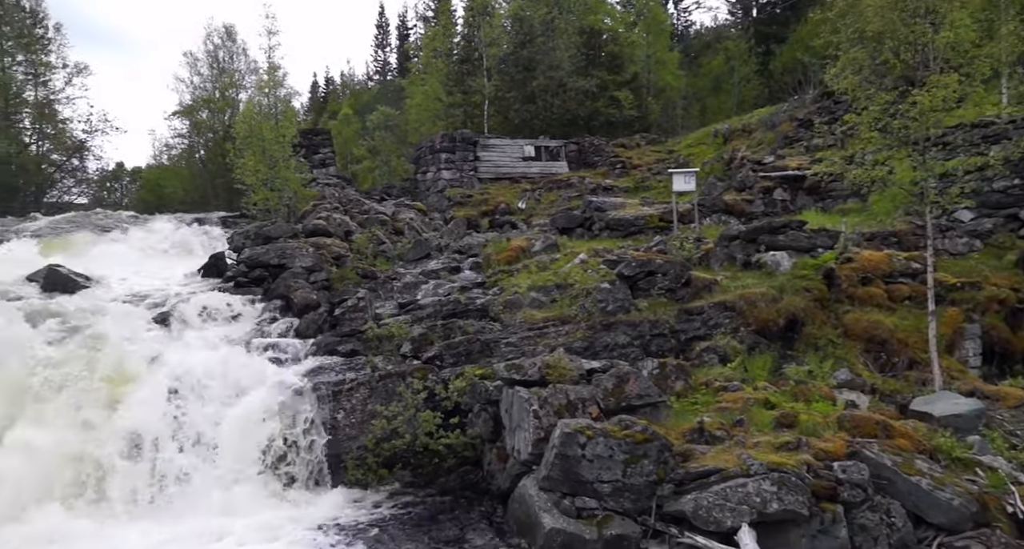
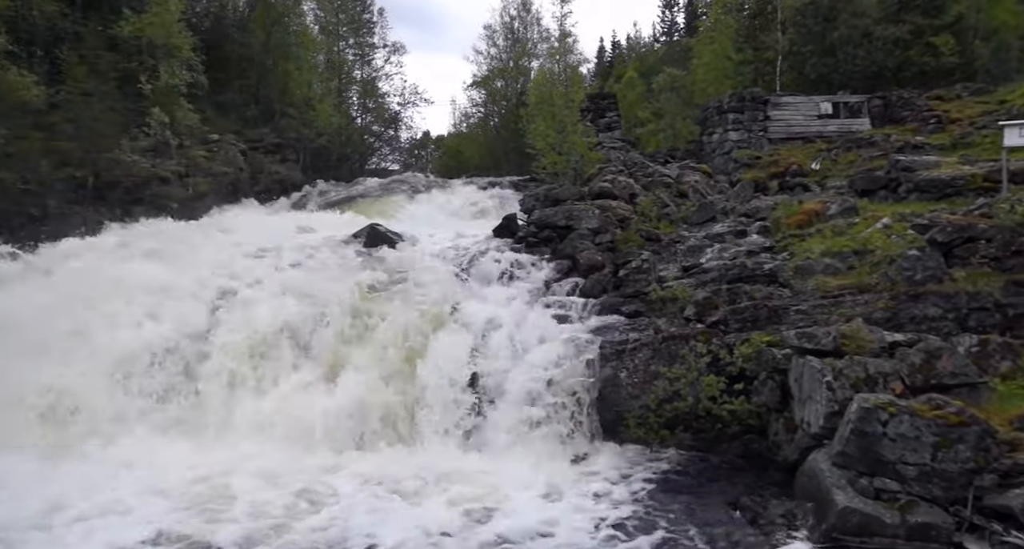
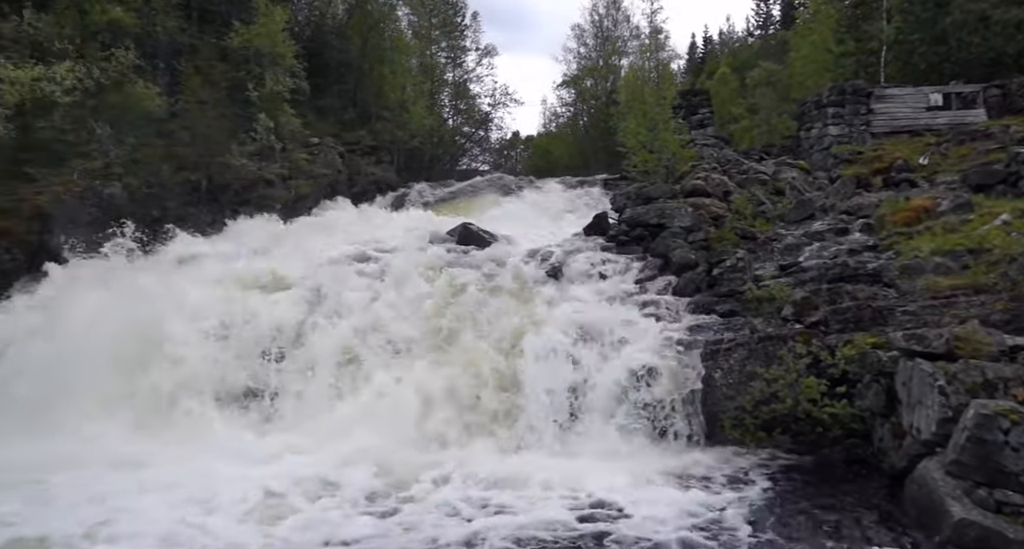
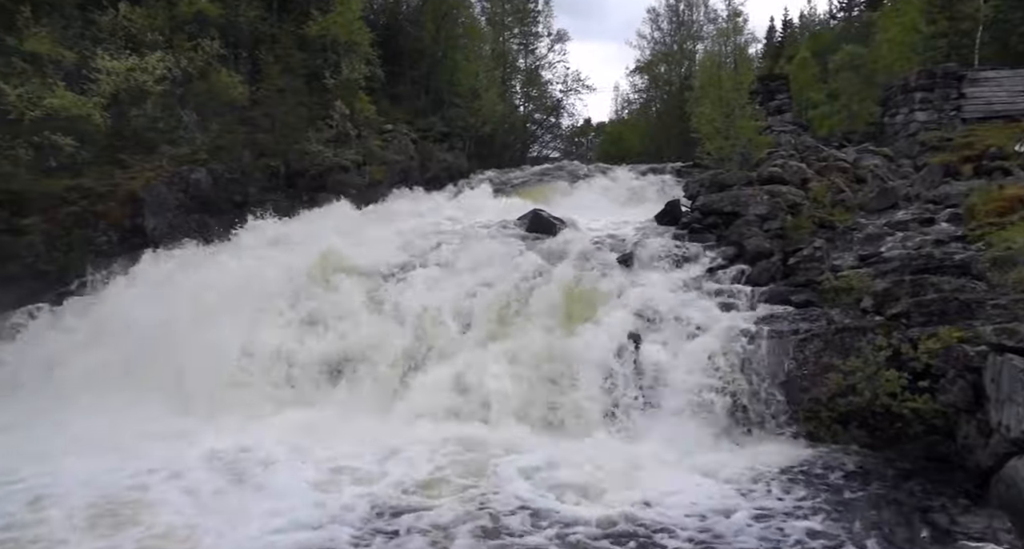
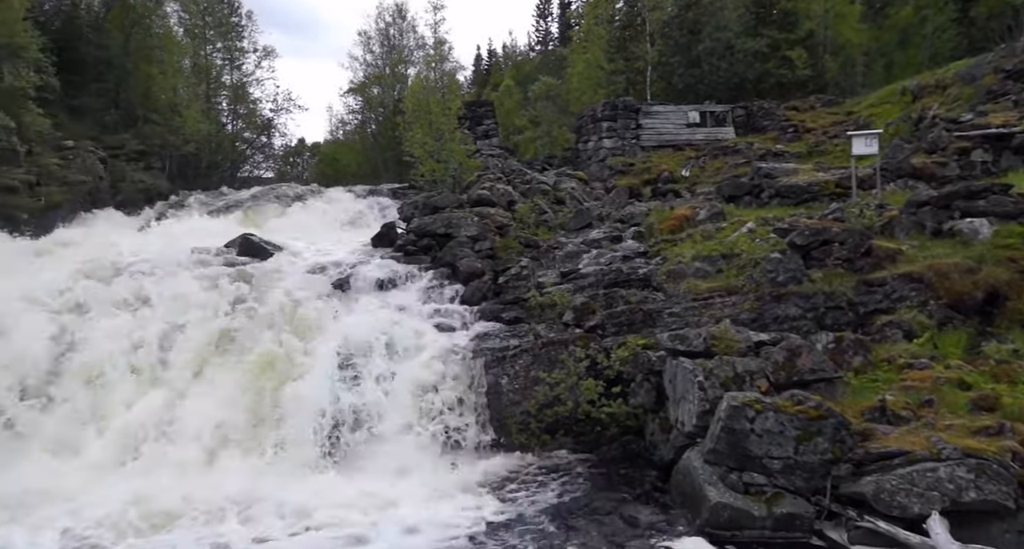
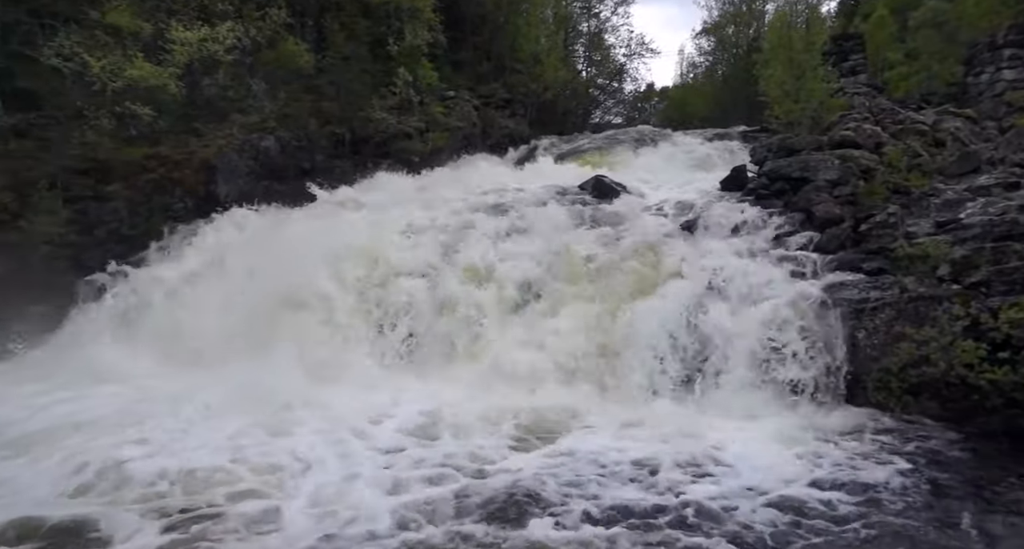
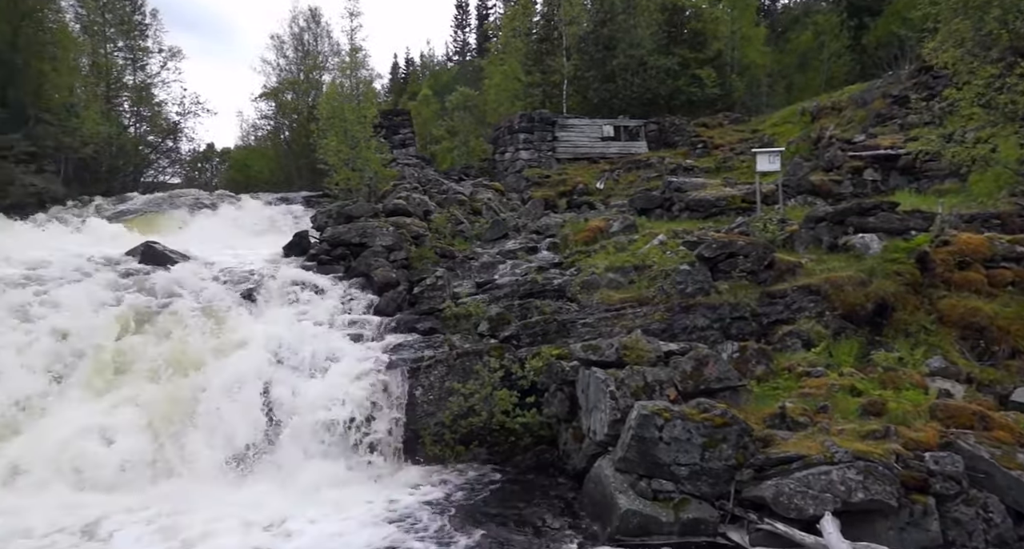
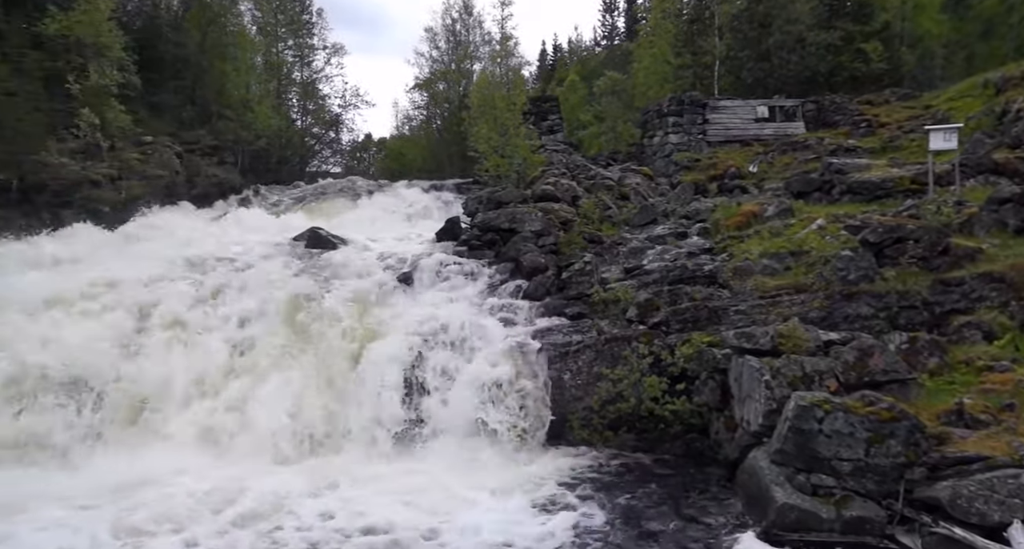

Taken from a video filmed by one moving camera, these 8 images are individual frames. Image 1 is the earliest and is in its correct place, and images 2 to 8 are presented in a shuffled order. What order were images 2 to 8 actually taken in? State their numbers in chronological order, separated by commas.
7, 5, 8, 2, 3, 4, 6
